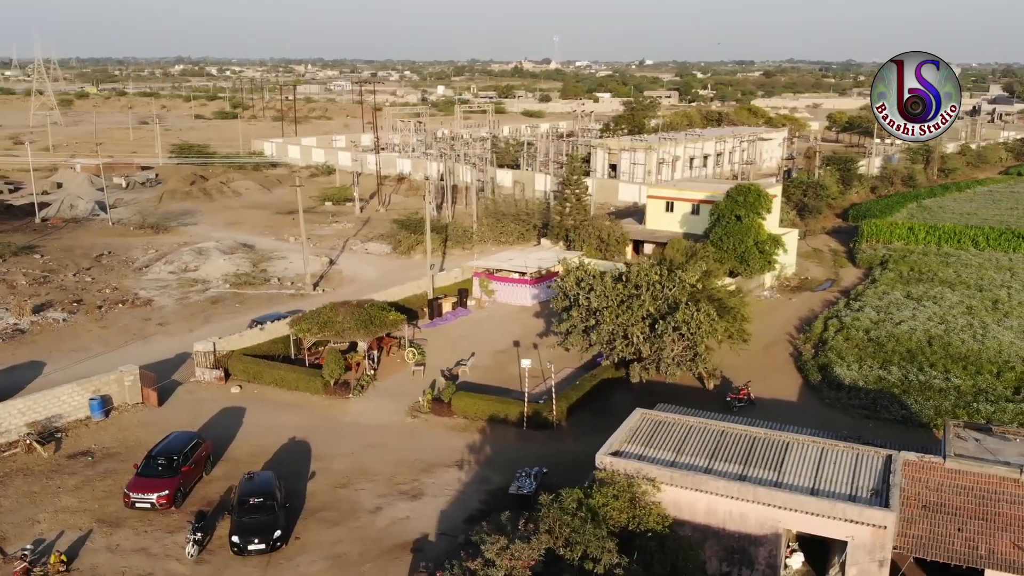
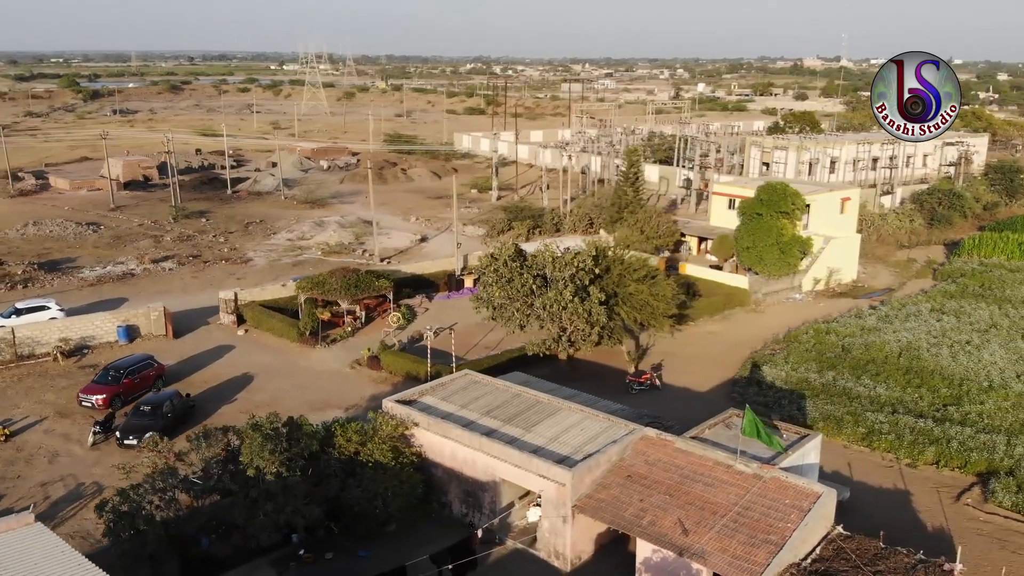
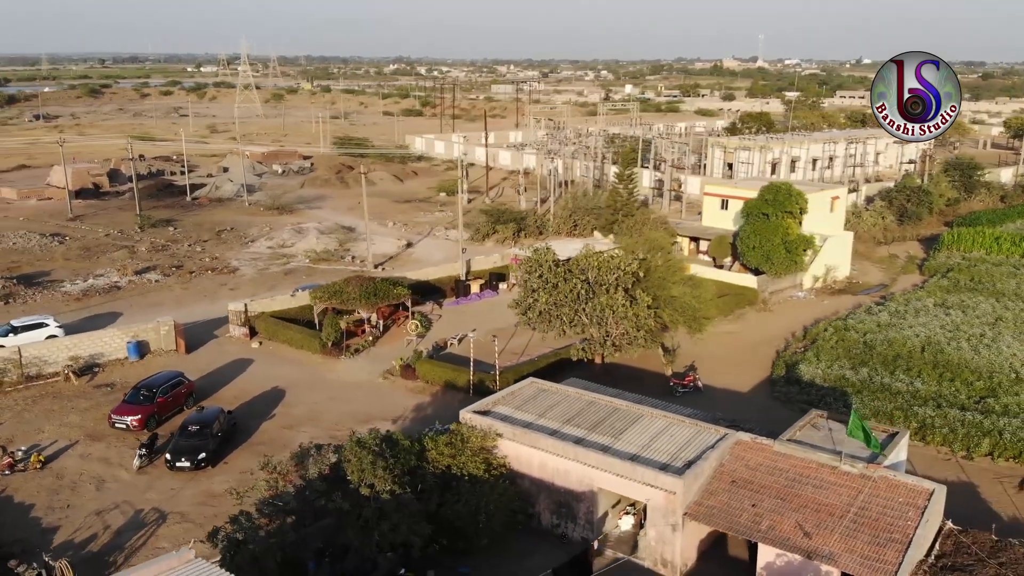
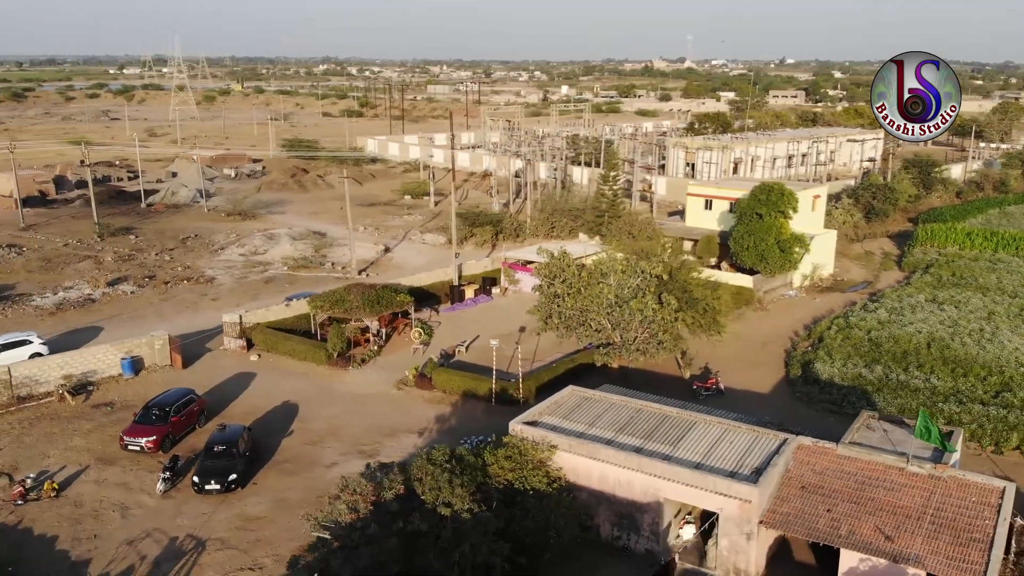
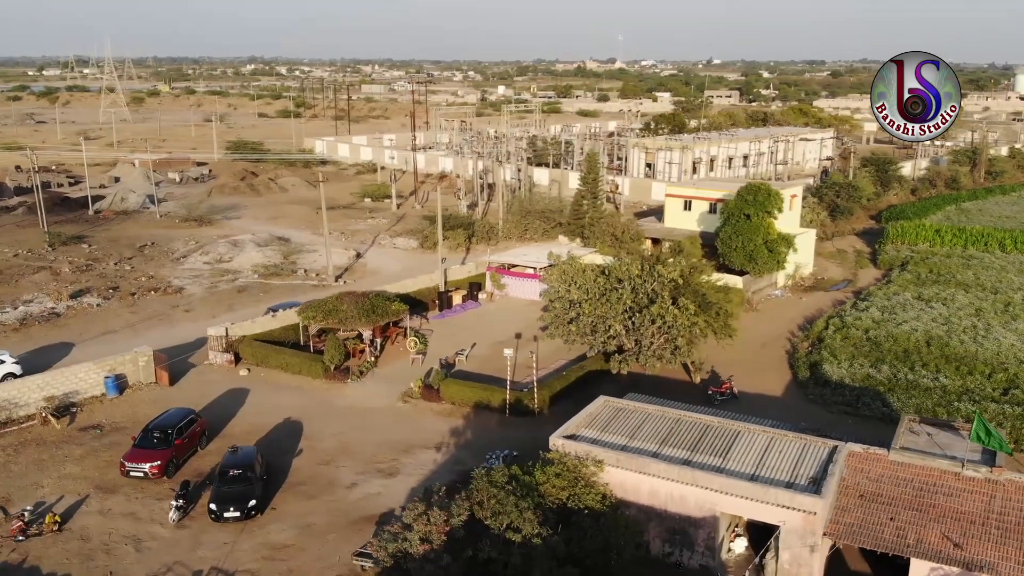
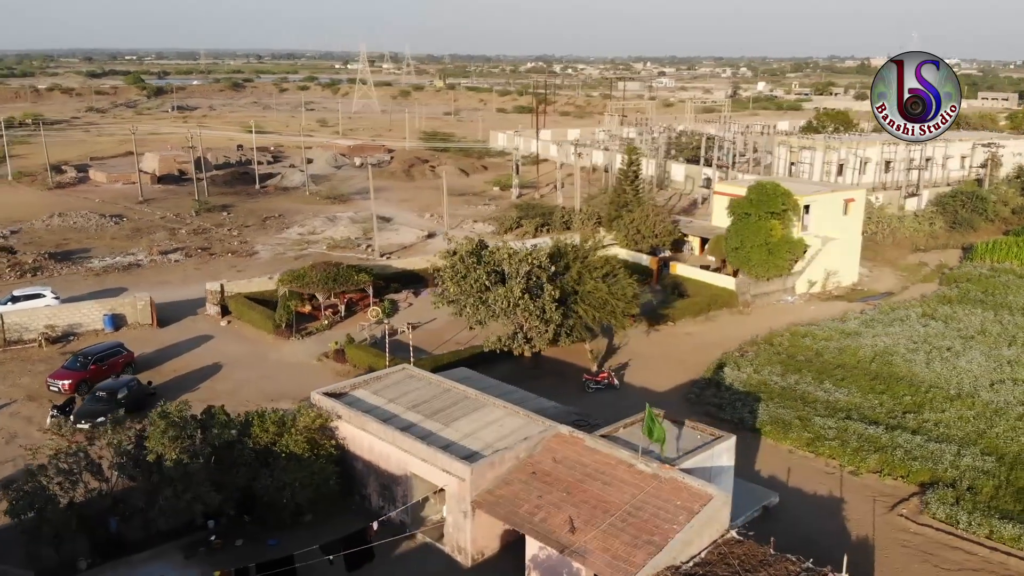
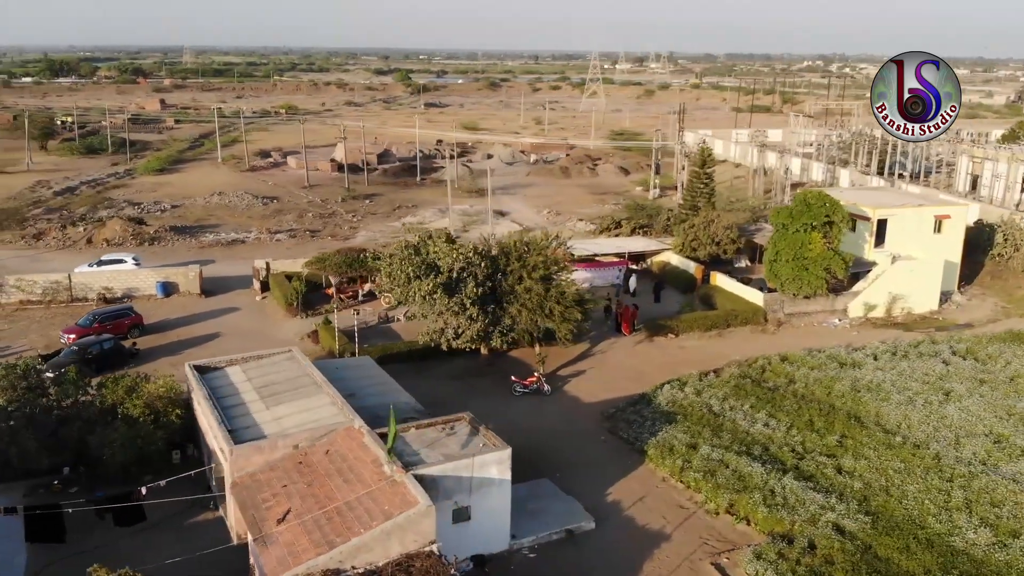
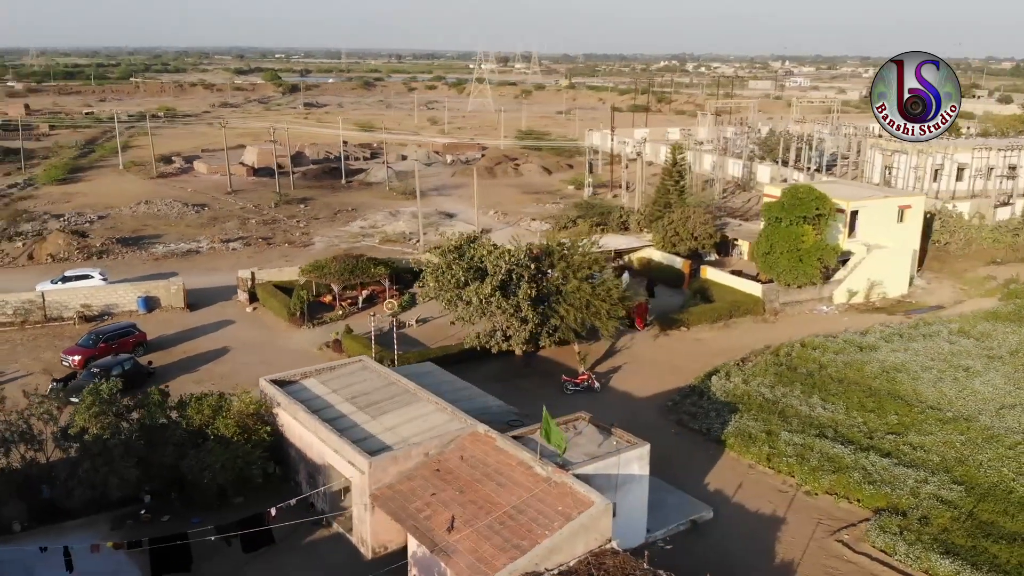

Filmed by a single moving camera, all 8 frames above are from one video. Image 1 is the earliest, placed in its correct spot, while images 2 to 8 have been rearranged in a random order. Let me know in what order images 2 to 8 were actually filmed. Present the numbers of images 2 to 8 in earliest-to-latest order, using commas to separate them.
5, 4, 3, 2, 6, 8, 7
